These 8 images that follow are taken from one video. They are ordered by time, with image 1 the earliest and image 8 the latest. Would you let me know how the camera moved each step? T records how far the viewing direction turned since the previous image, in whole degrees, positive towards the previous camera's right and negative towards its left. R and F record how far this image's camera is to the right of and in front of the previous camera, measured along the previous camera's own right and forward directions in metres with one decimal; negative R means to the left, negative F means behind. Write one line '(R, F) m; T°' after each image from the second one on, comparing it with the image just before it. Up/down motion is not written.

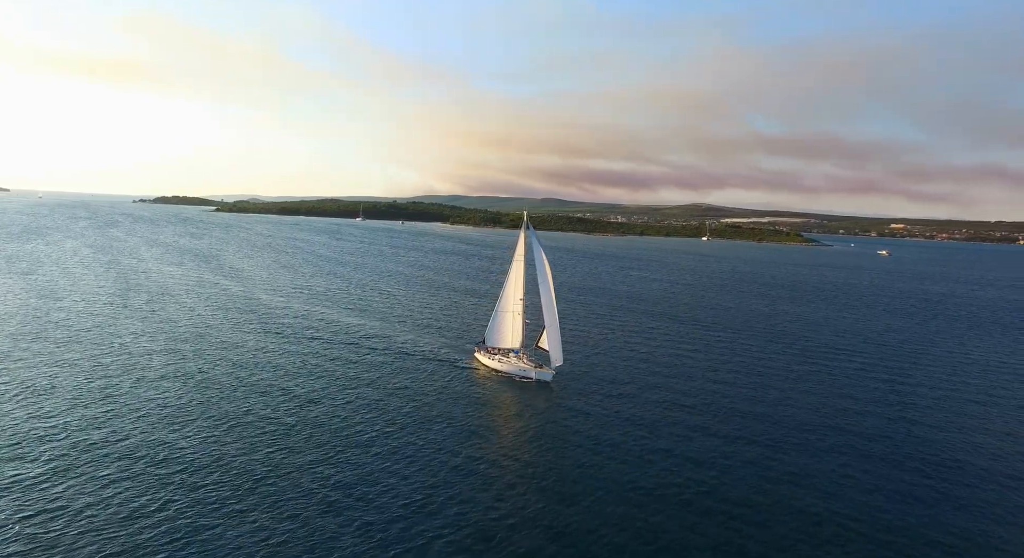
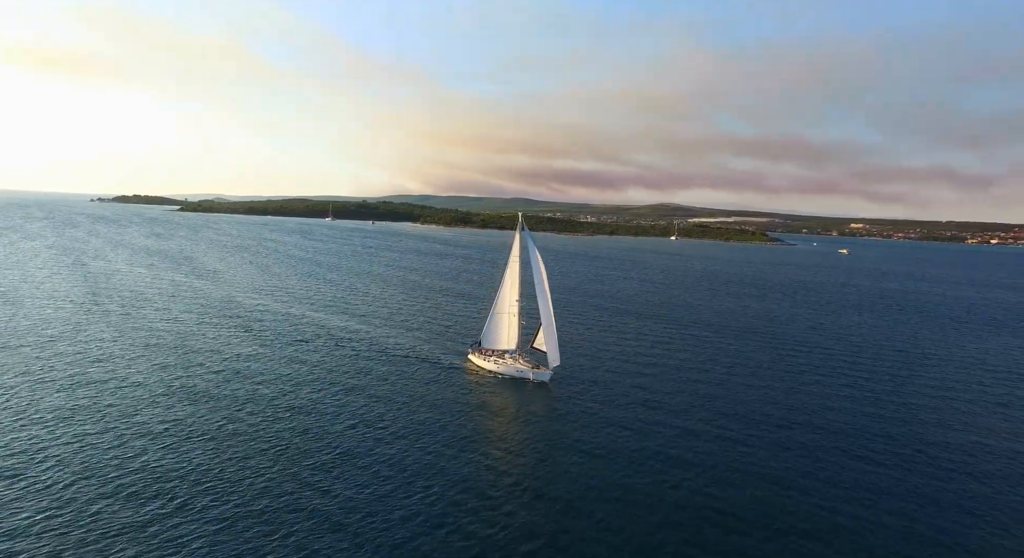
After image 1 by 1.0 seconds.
(-1.3, 0.0) m; +3°
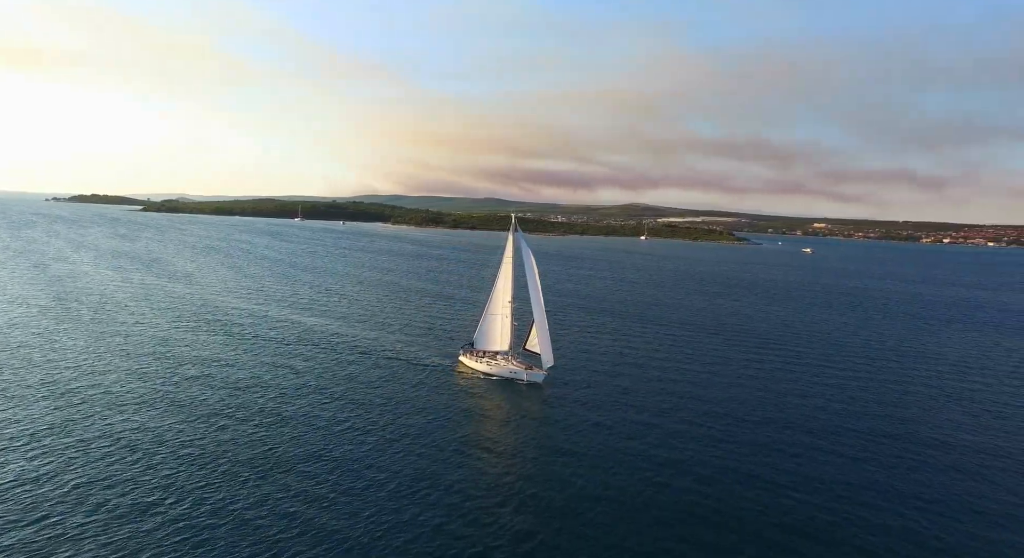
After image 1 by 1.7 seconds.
(-1.1, 0.0) m; +3°
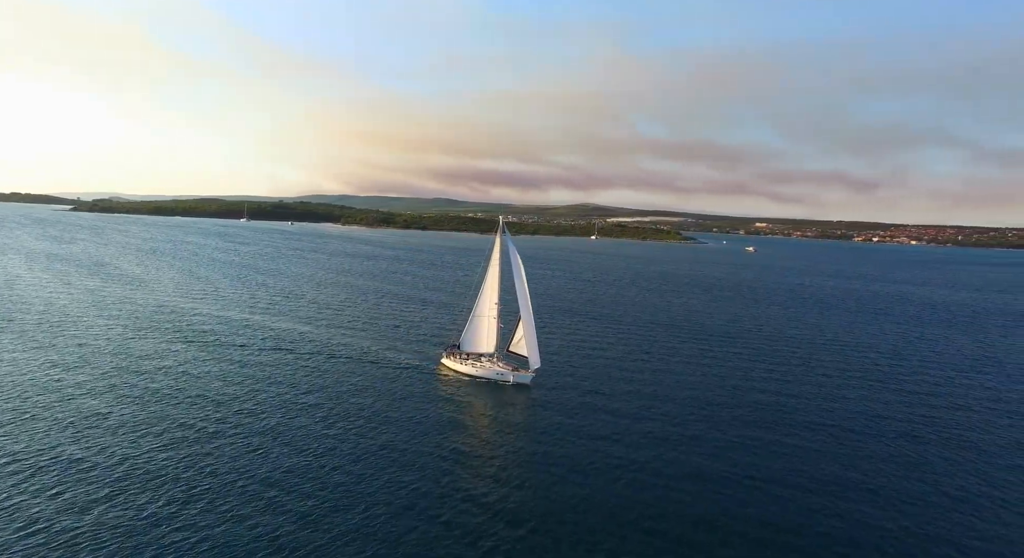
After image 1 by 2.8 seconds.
(-1.7, +0.2) m; +5°
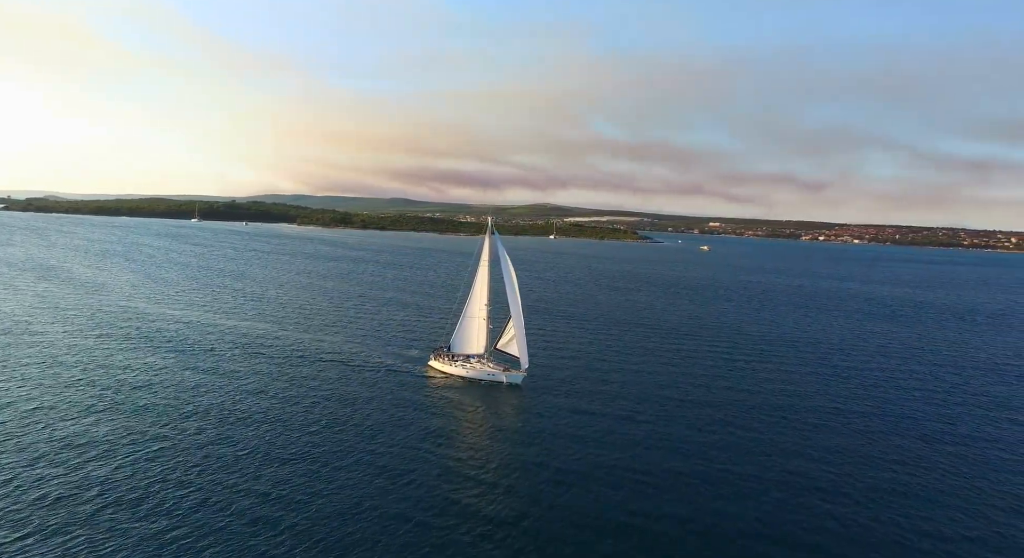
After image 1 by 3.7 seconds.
(-1.5, 0.0) m; +4°
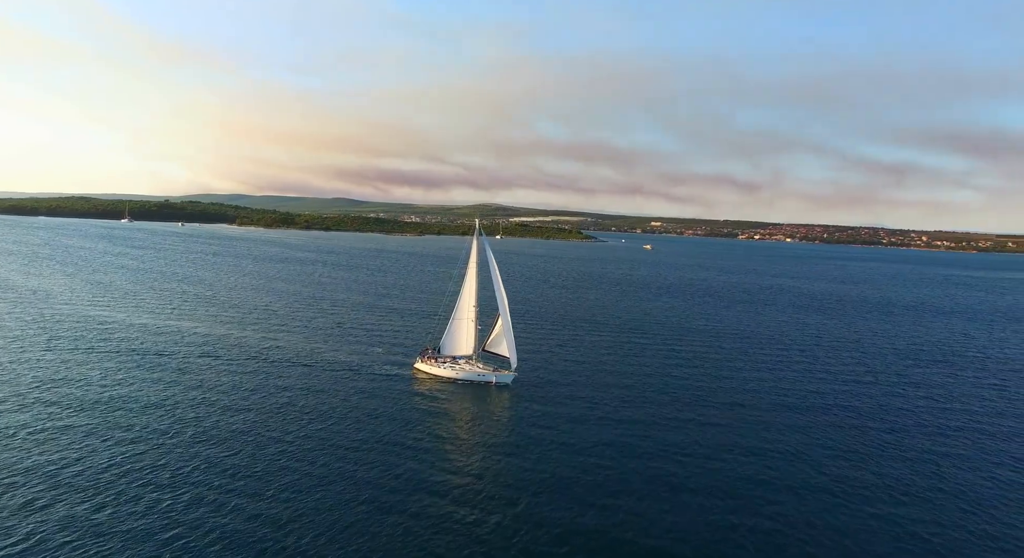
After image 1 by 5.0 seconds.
(-2.1, 0.0) m; +6°
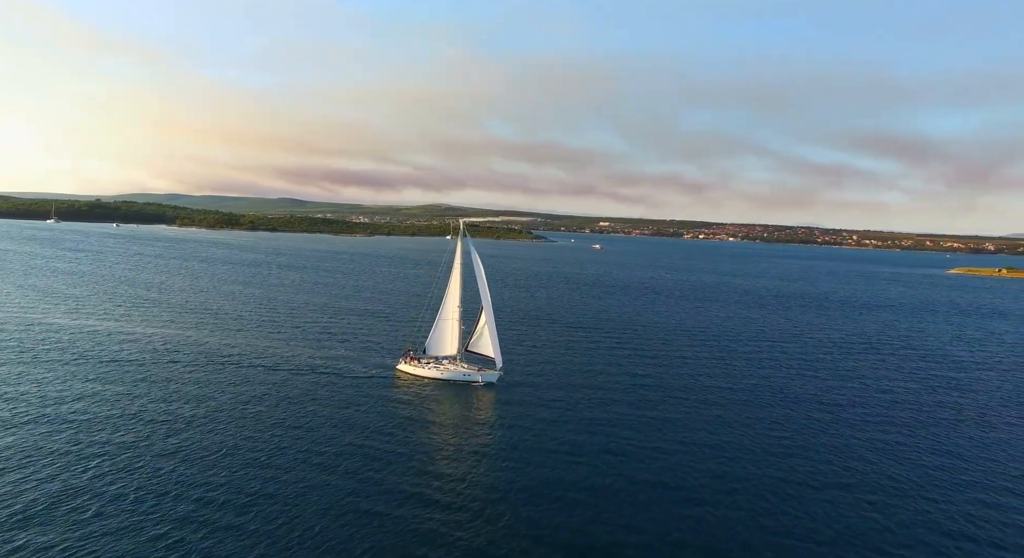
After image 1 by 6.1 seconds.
(-1.7, -0.2) m; +5°
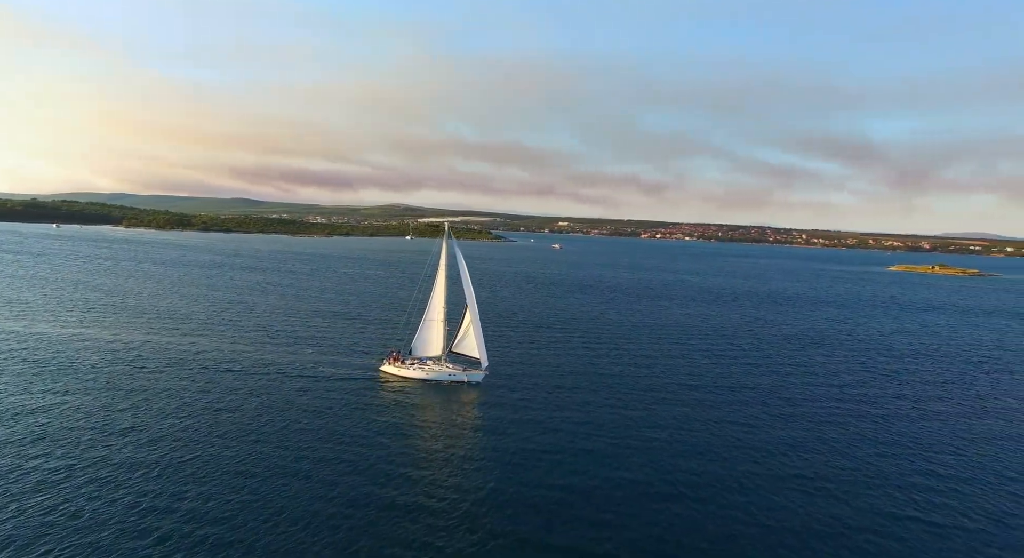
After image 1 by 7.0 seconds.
(-1.2, -0.1) m; +4°
